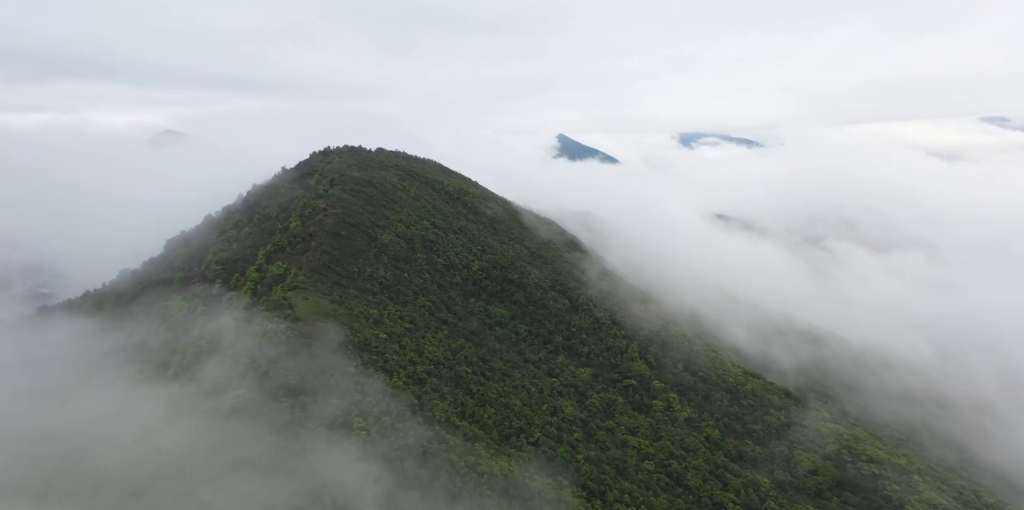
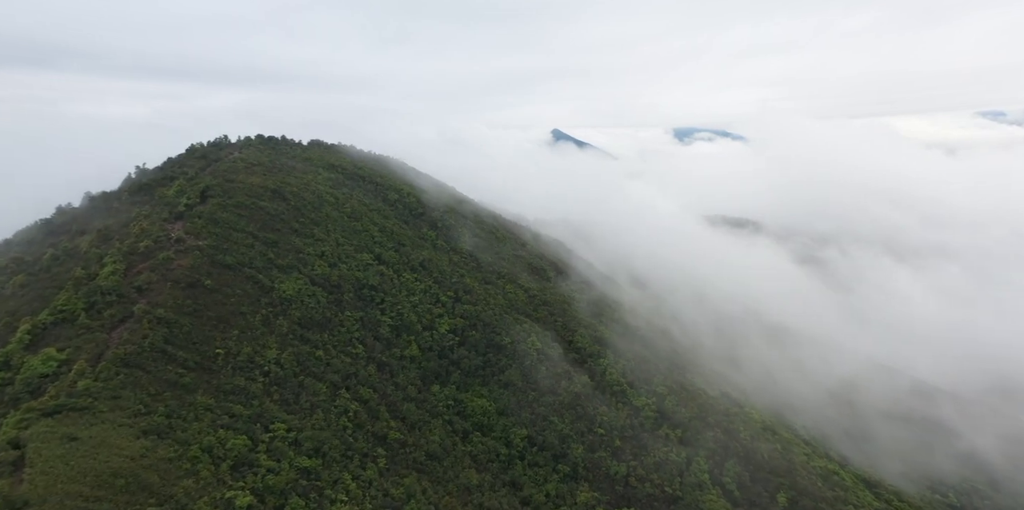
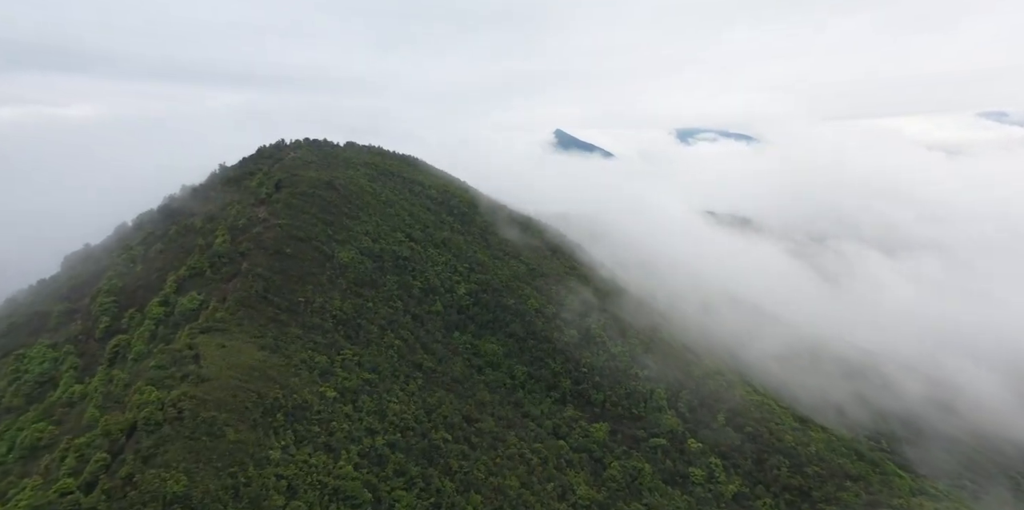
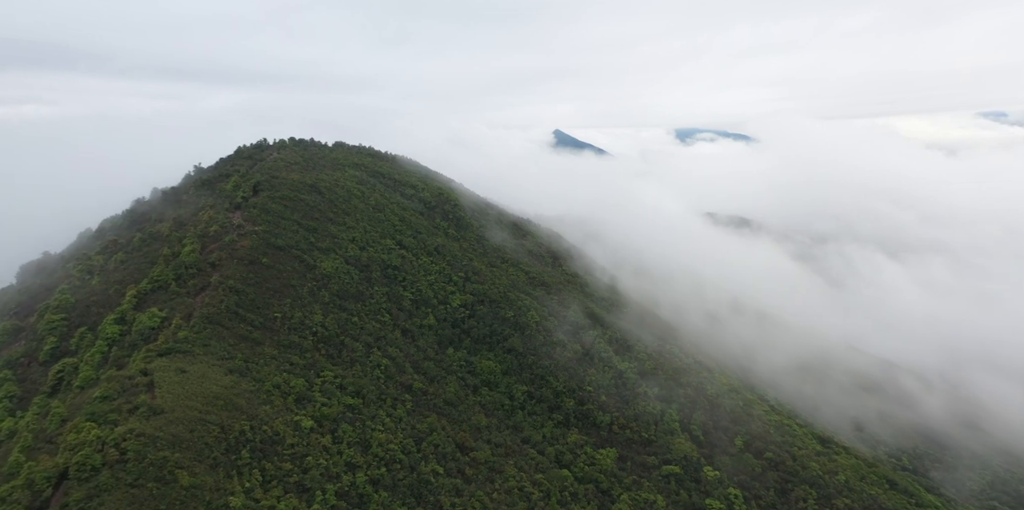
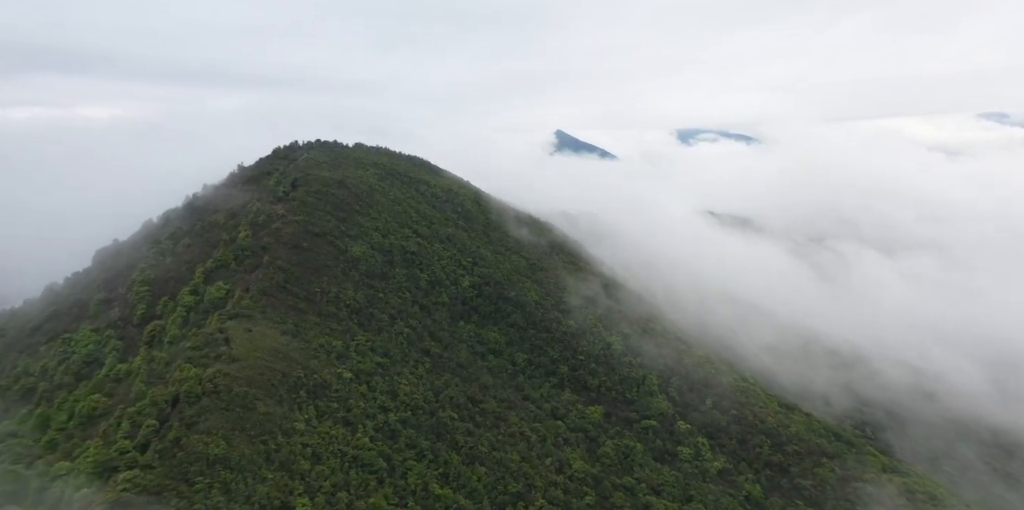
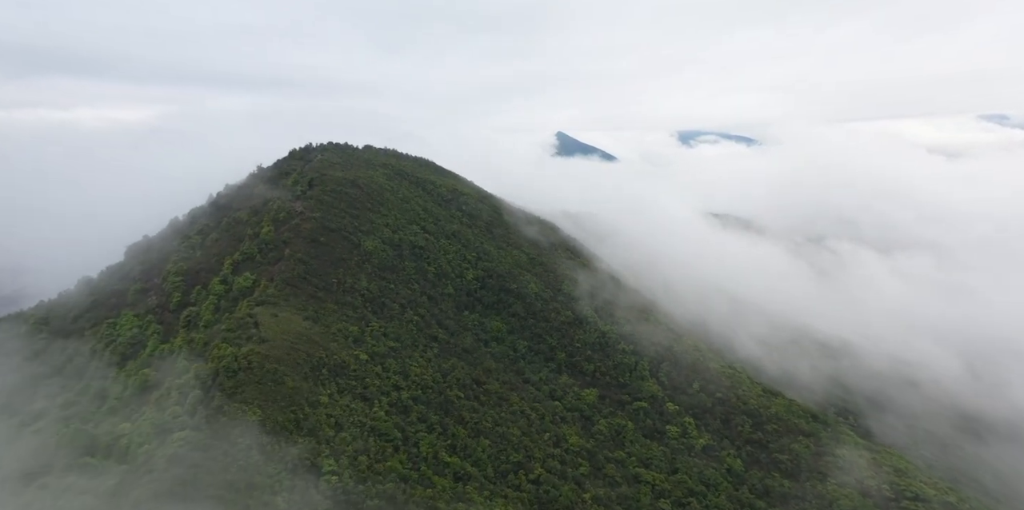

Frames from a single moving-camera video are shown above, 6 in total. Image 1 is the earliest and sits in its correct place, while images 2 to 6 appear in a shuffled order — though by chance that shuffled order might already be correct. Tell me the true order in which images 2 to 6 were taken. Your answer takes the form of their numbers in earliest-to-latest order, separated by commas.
6, 5, 3, 4, 2
